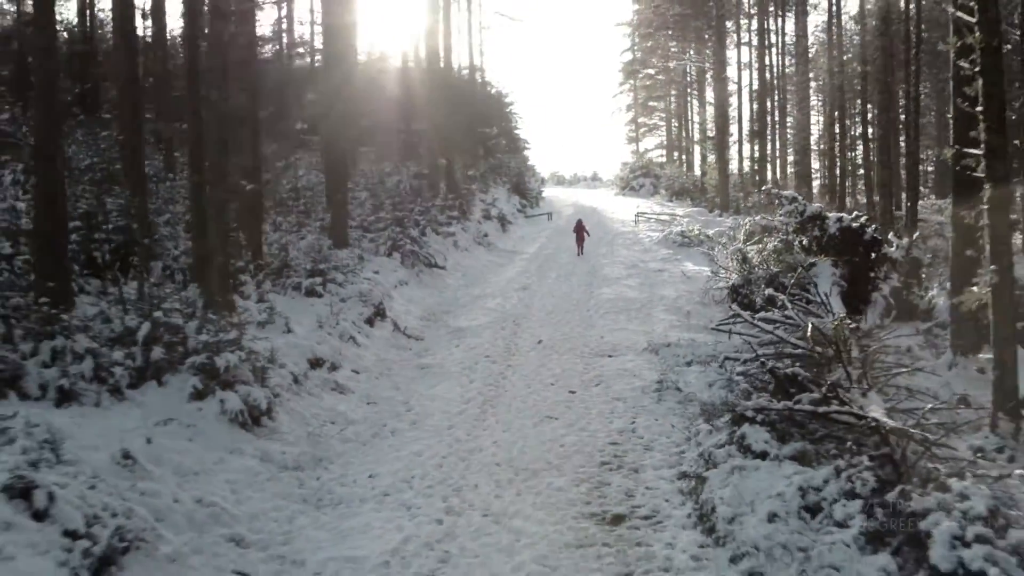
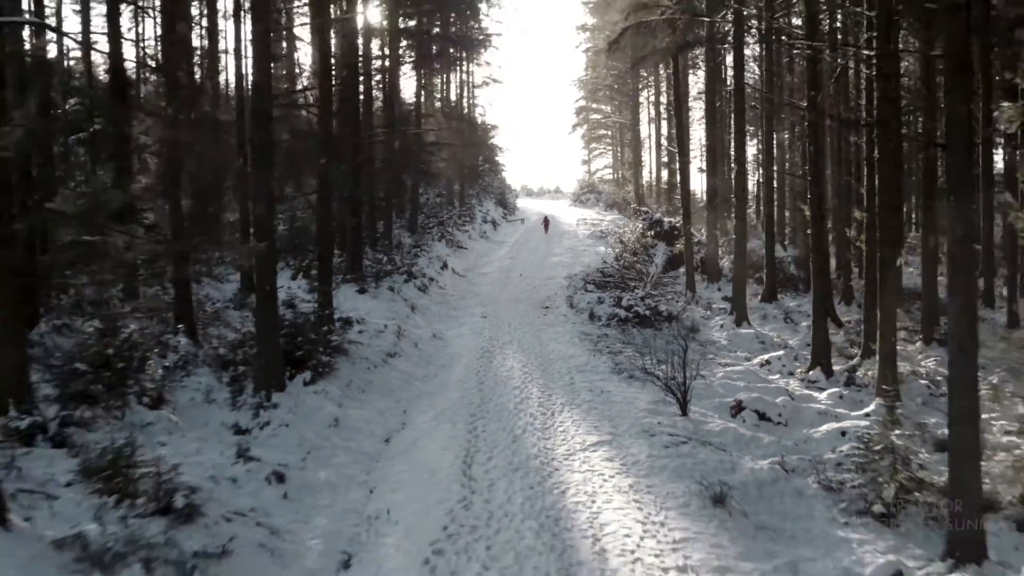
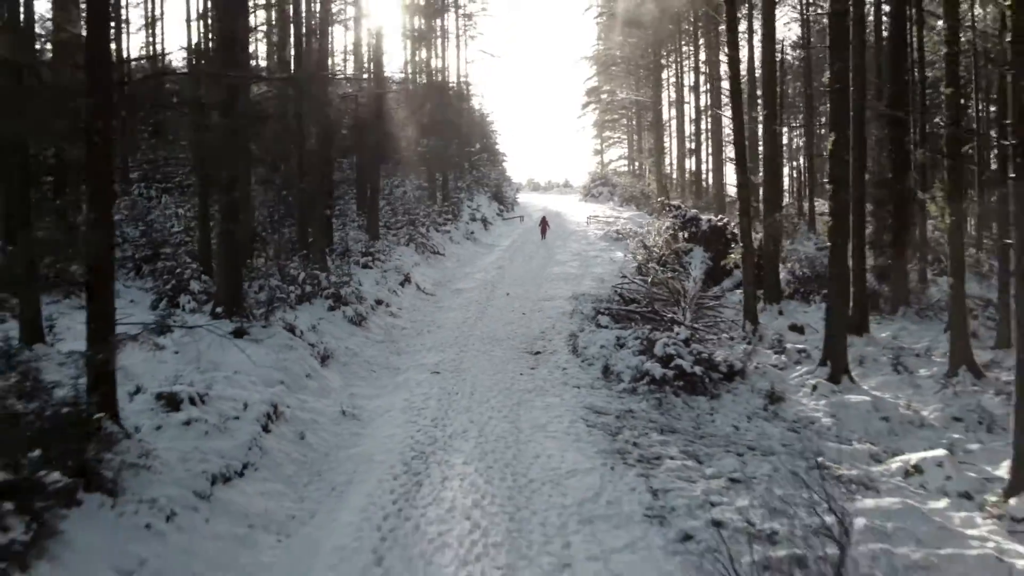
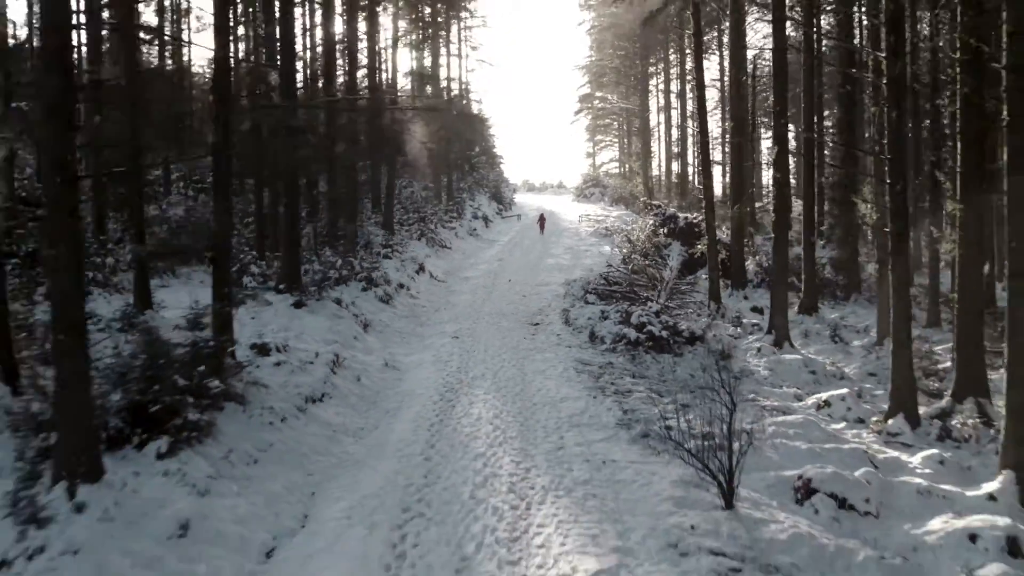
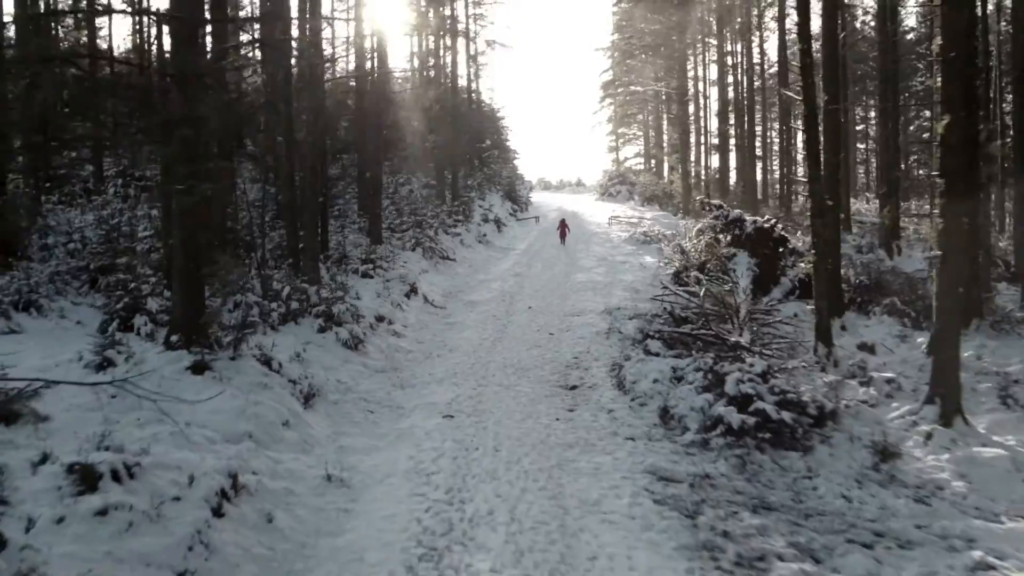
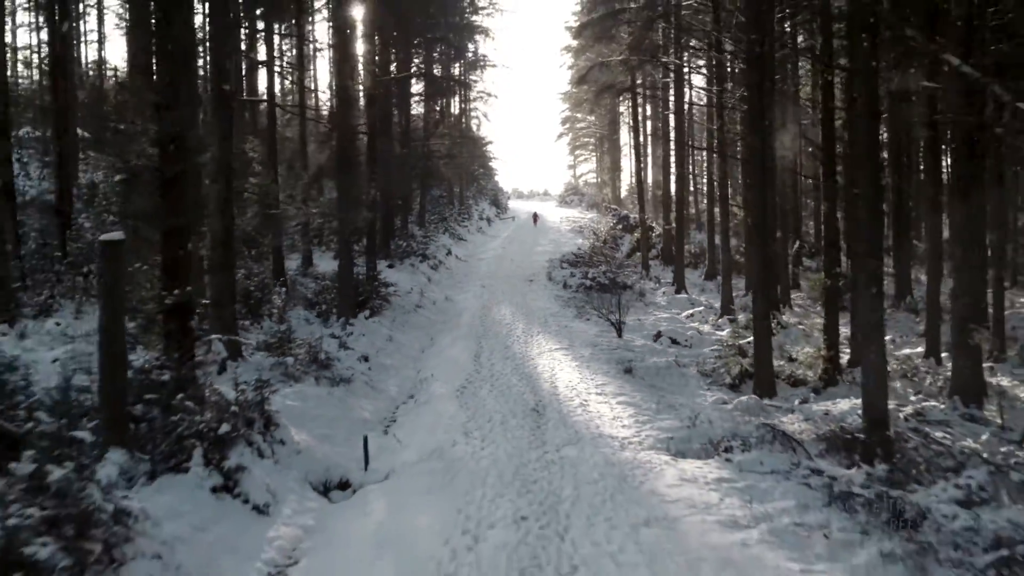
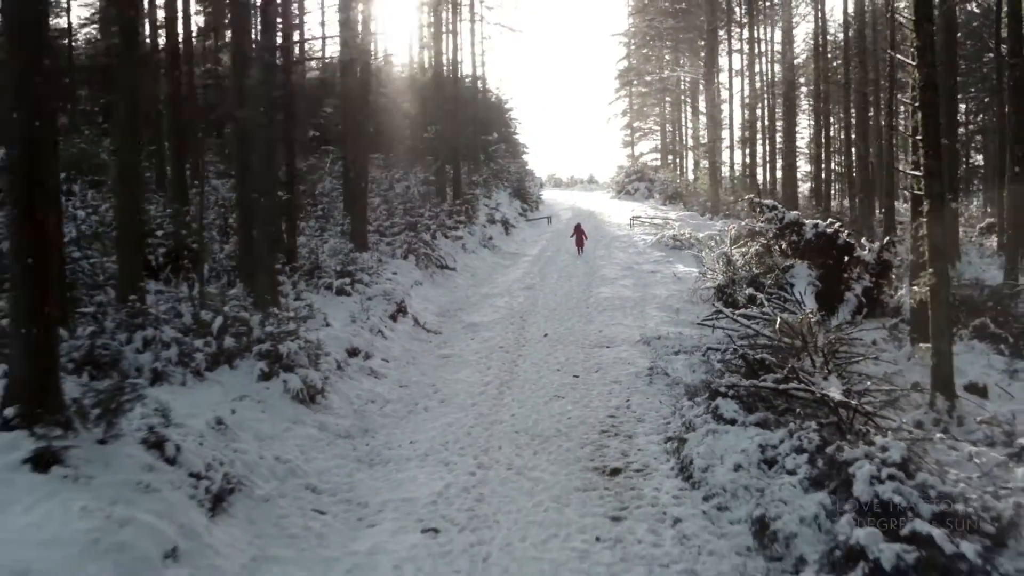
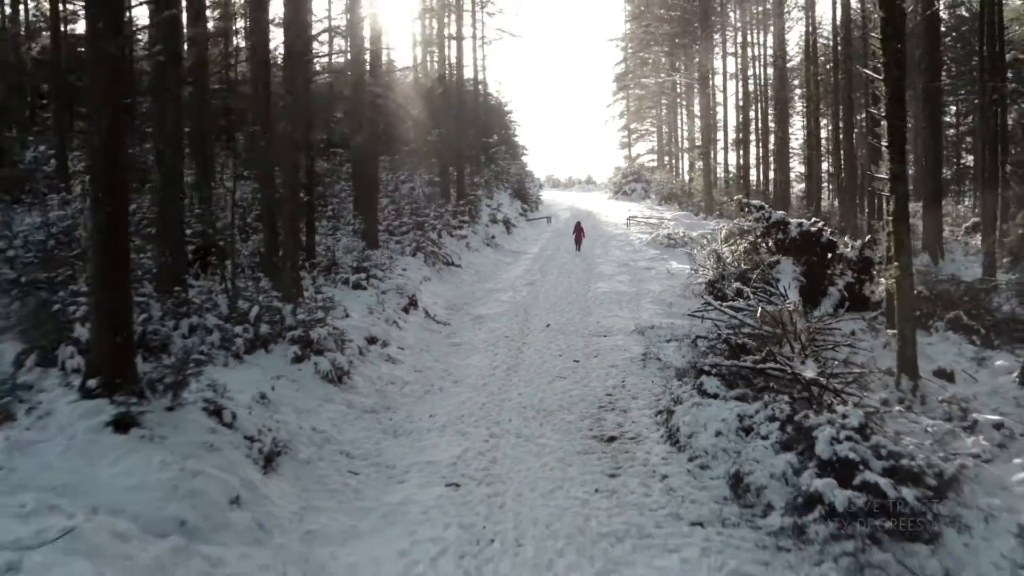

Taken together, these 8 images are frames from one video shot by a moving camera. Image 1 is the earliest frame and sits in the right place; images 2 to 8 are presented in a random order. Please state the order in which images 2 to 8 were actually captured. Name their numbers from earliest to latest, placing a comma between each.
7, 8, 5, 3, 4, 2, 6
